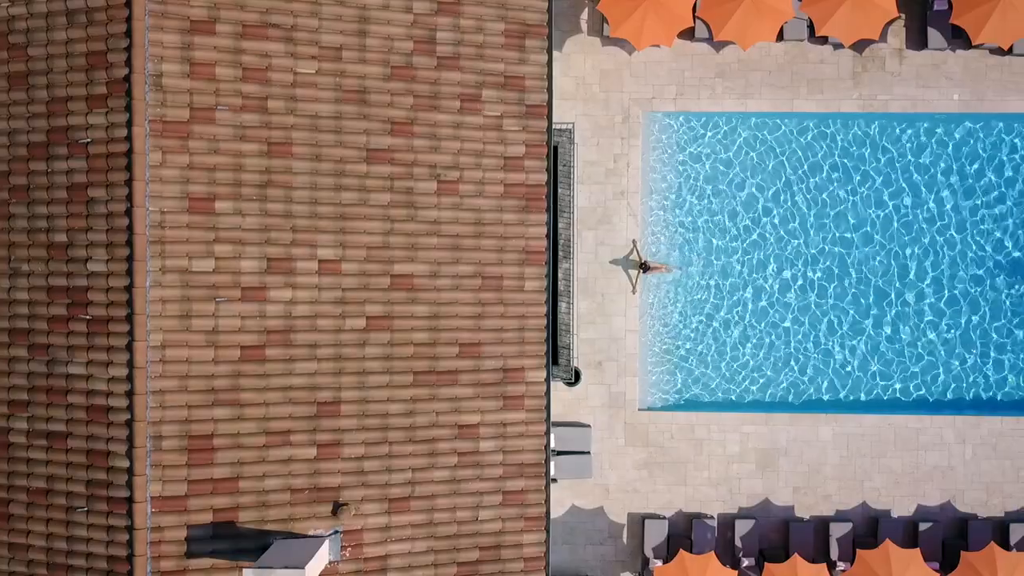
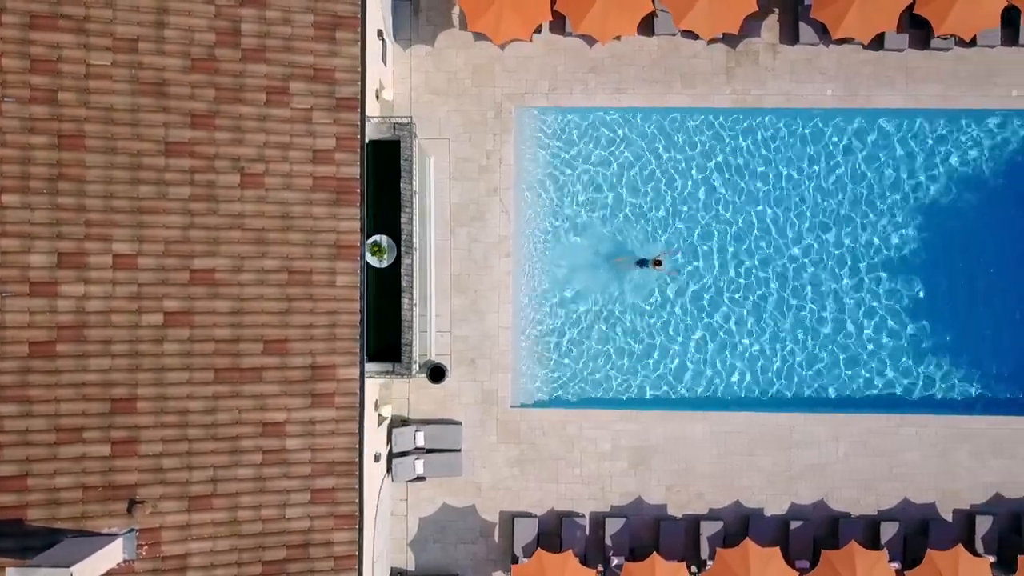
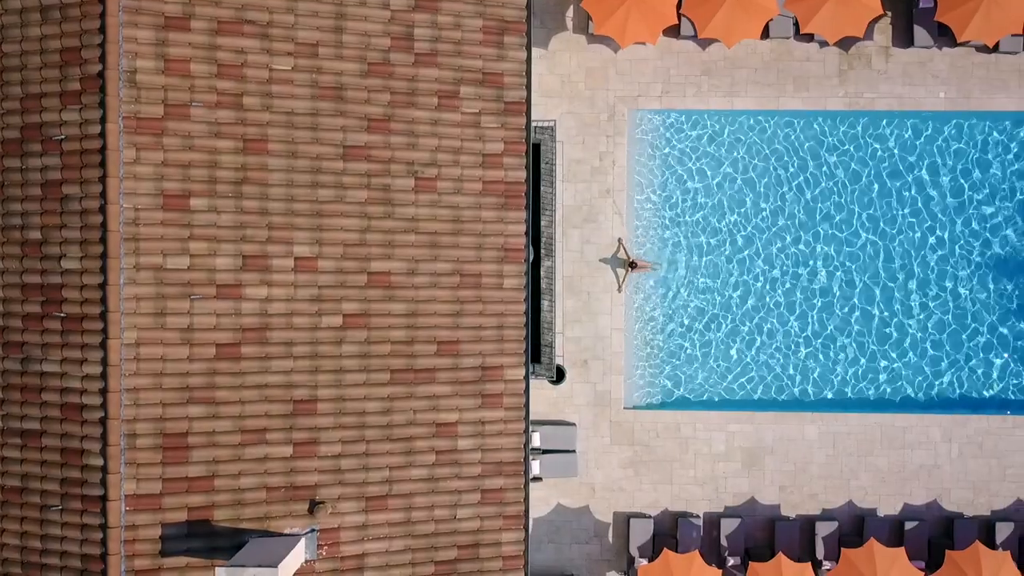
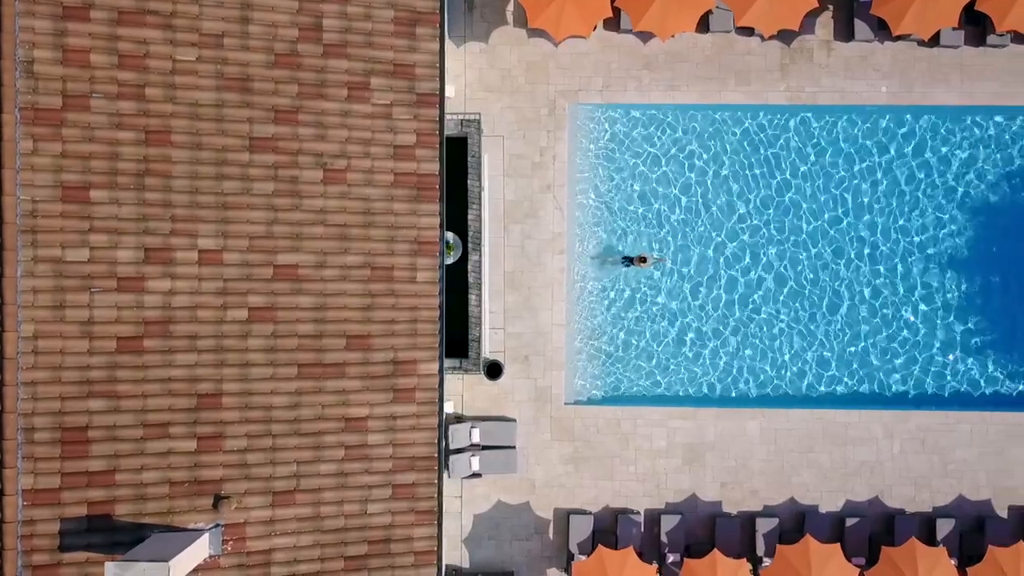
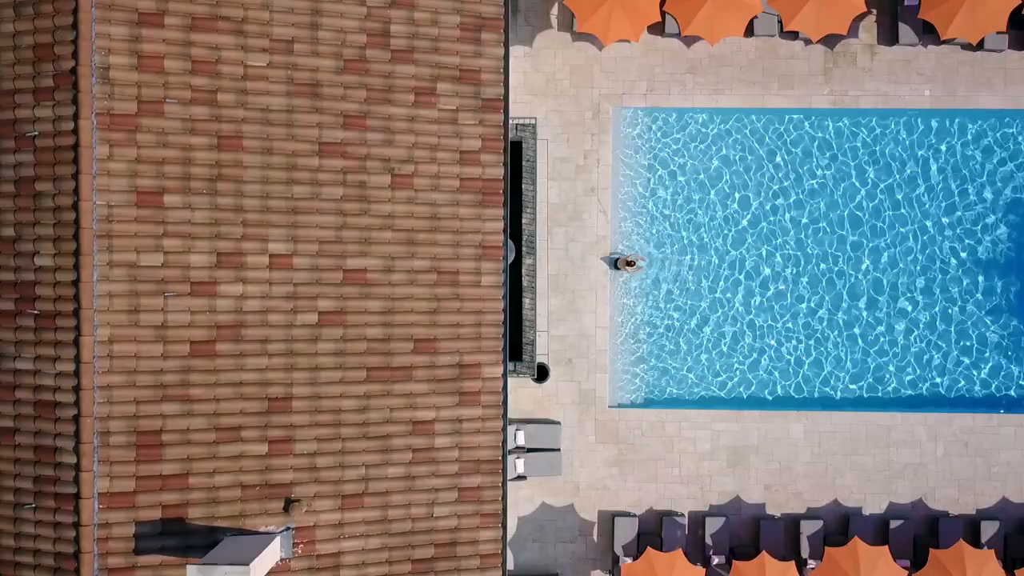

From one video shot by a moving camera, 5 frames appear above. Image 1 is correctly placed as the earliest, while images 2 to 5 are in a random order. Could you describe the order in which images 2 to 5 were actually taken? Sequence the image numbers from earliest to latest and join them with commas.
3, 5, 4, 2
